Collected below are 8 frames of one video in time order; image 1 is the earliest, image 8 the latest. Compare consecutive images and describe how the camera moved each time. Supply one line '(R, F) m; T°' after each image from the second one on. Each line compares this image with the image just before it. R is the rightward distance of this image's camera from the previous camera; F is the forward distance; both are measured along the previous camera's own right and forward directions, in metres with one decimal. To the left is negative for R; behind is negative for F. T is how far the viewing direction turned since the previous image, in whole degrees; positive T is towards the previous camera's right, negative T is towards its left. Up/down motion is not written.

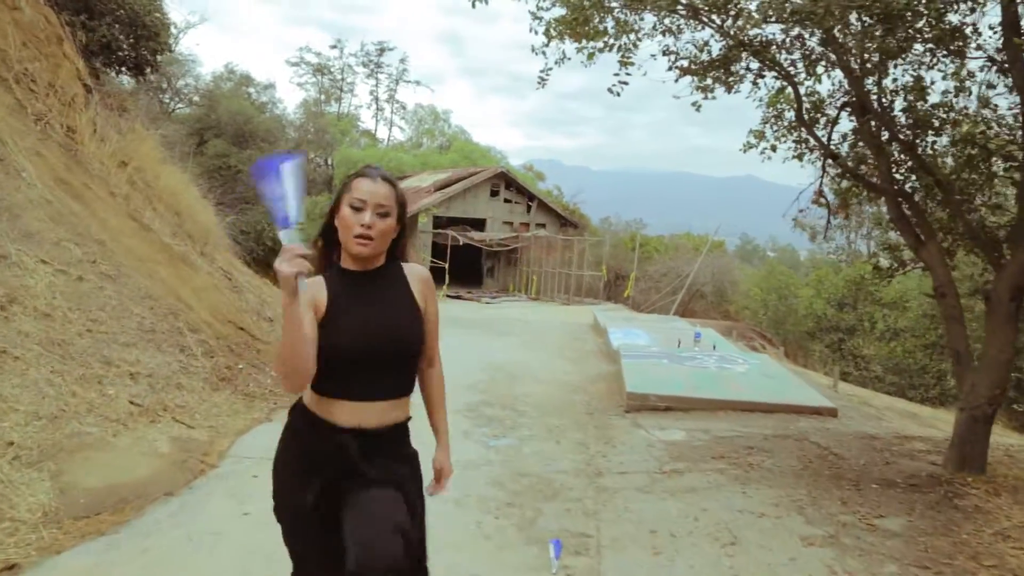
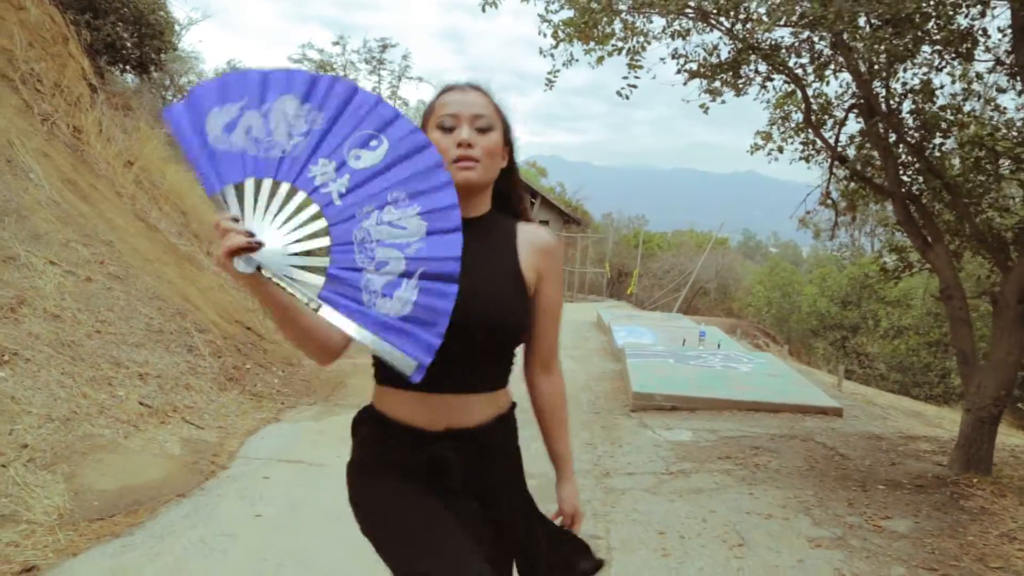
(0.0, 0.0) m; 0°
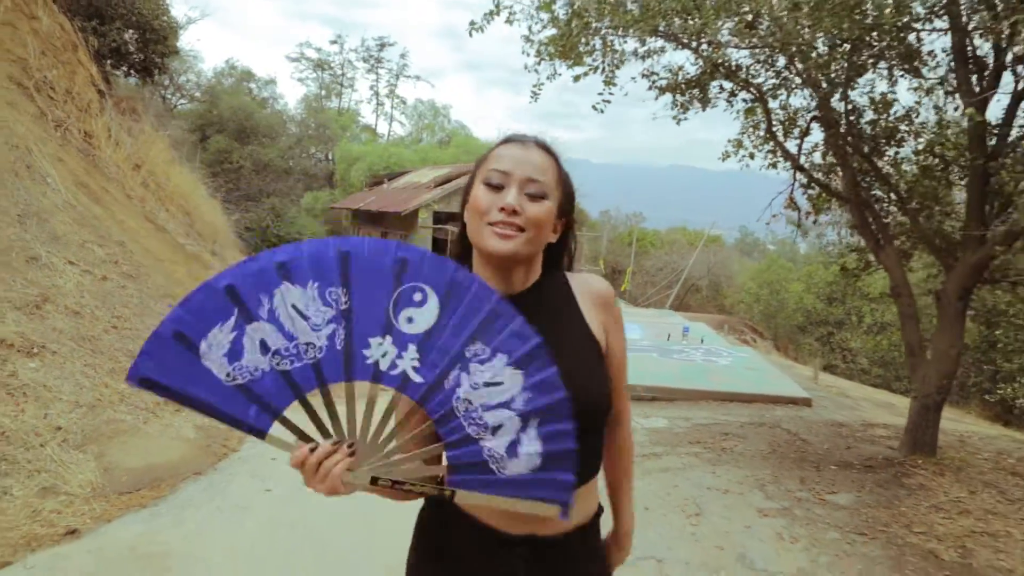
(+0.1, -0.4) m; 0°
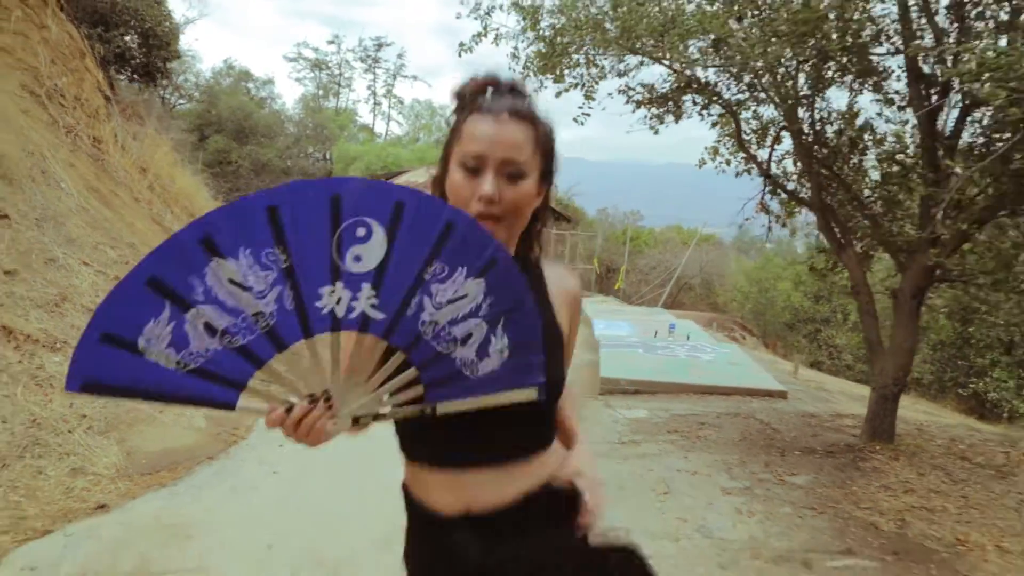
(+0.1, -0.4) m; 0°
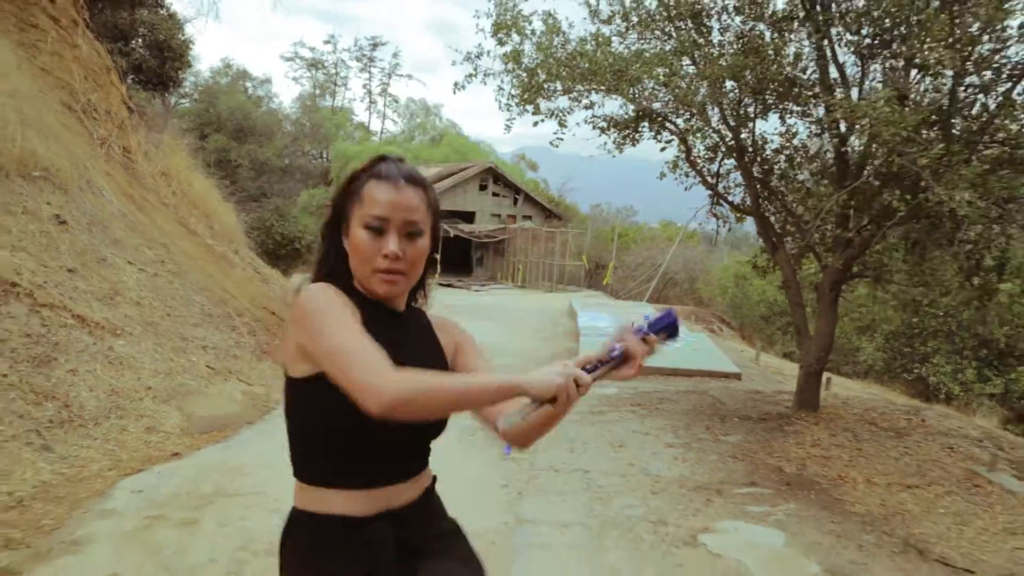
(+0.1, -1.1) m; 0°
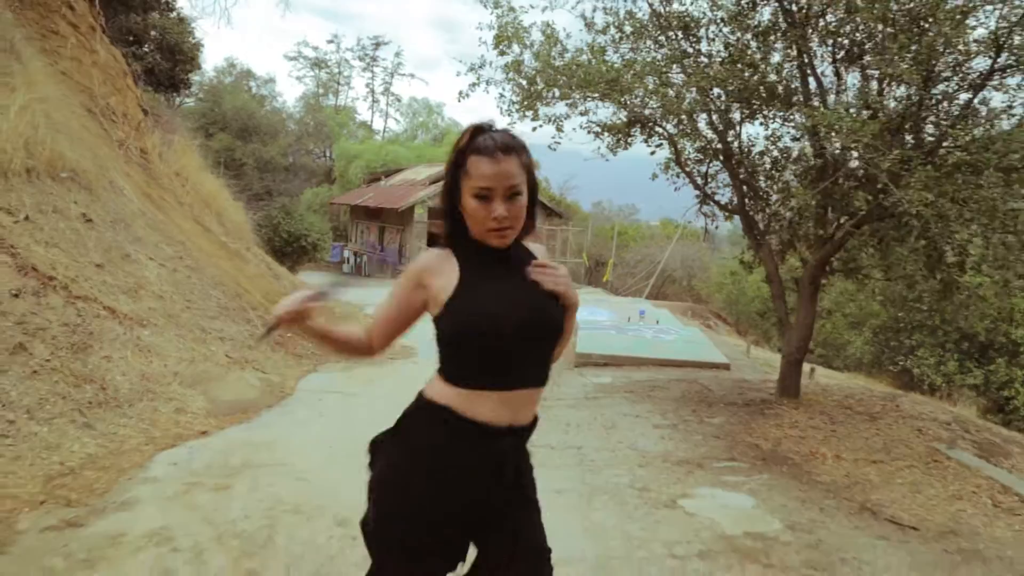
(0.0, -0.4) m; 0°
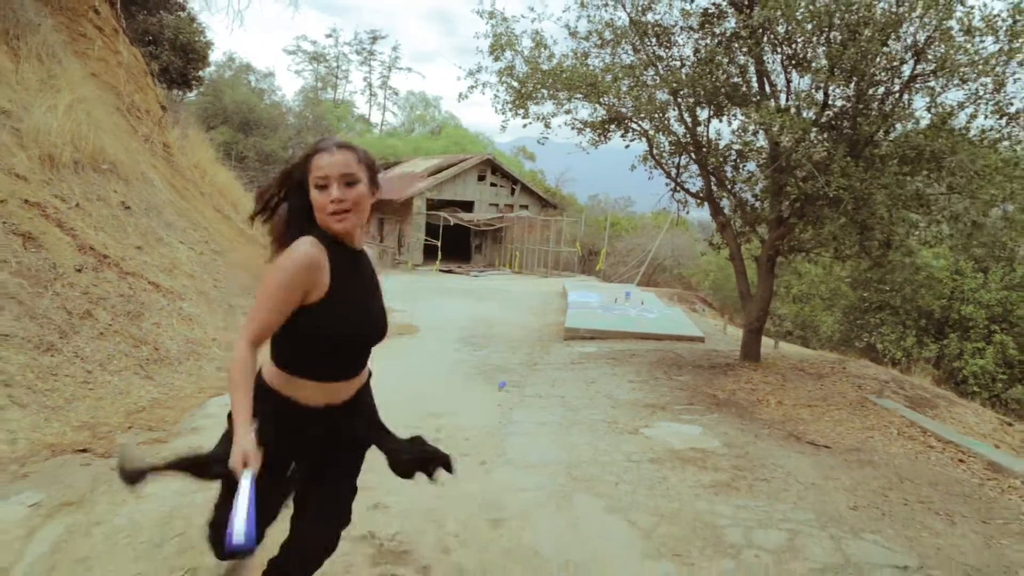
(0.0, -0.9) m; 0°
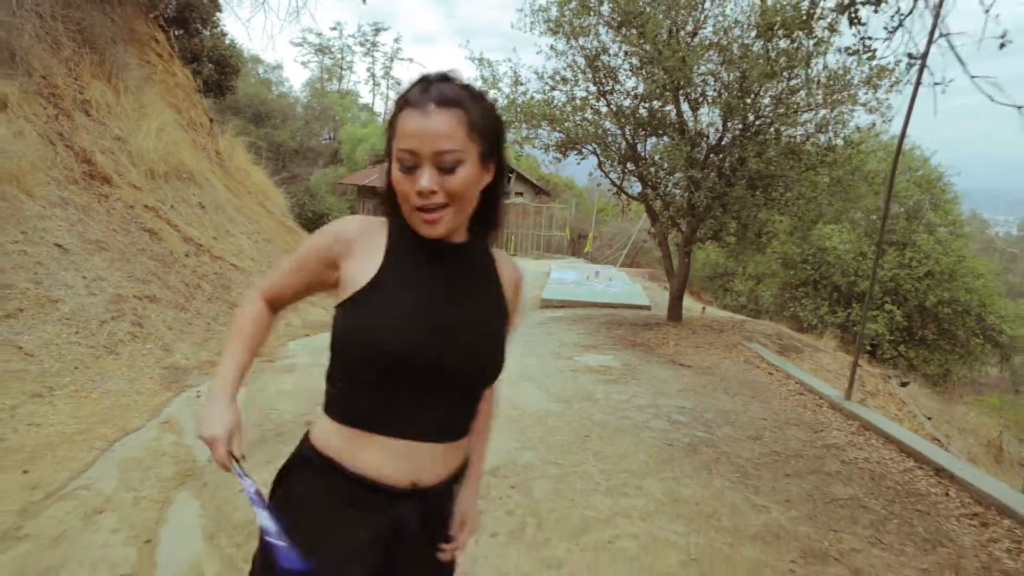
(+0.2, -2.7) m; 0°
